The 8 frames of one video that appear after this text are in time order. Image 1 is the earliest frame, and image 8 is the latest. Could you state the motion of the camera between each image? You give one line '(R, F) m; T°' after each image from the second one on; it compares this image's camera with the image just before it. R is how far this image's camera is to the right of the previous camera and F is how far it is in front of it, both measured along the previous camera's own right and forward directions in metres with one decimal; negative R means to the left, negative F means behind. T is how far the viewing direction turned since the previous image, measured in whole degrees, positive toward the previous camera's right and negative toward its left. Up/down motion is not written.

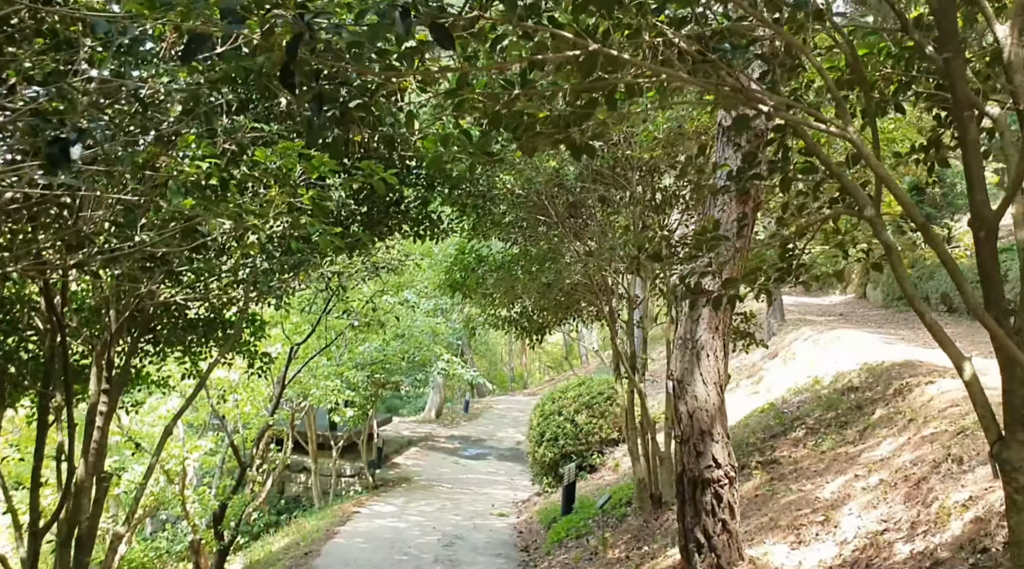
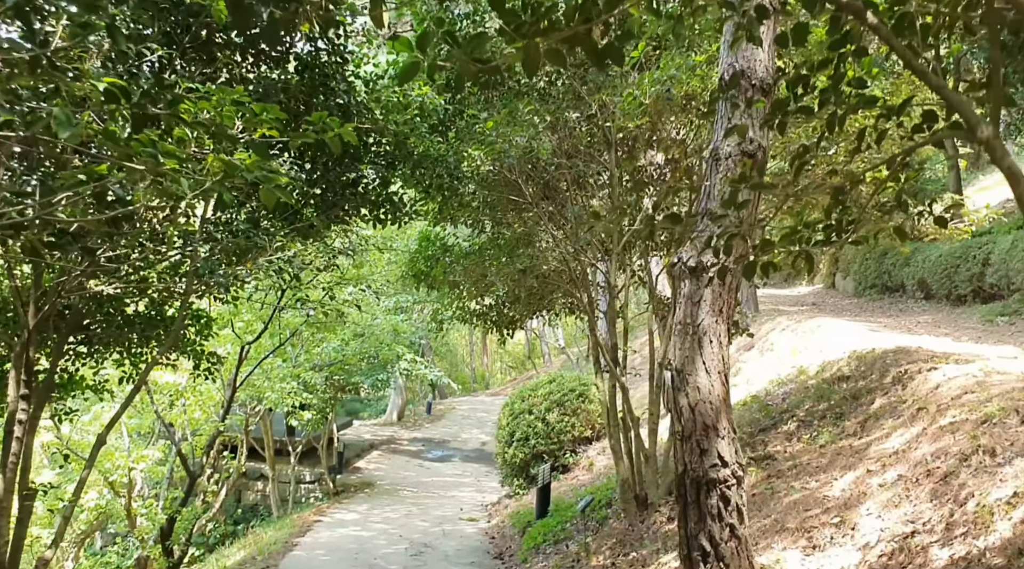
(-0.1, +0.6) m; +3°
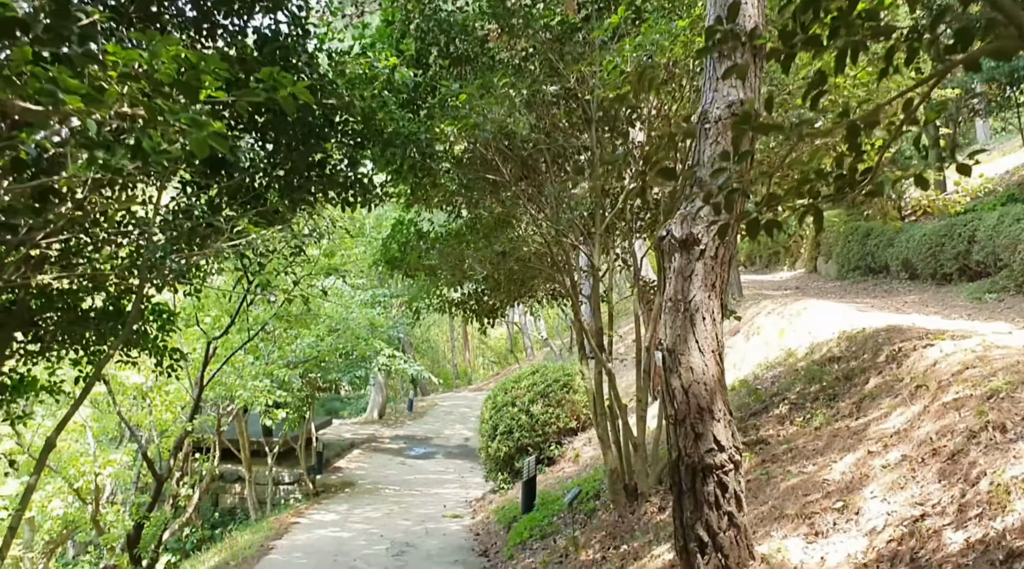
(0.0, +0.3) m; +1°
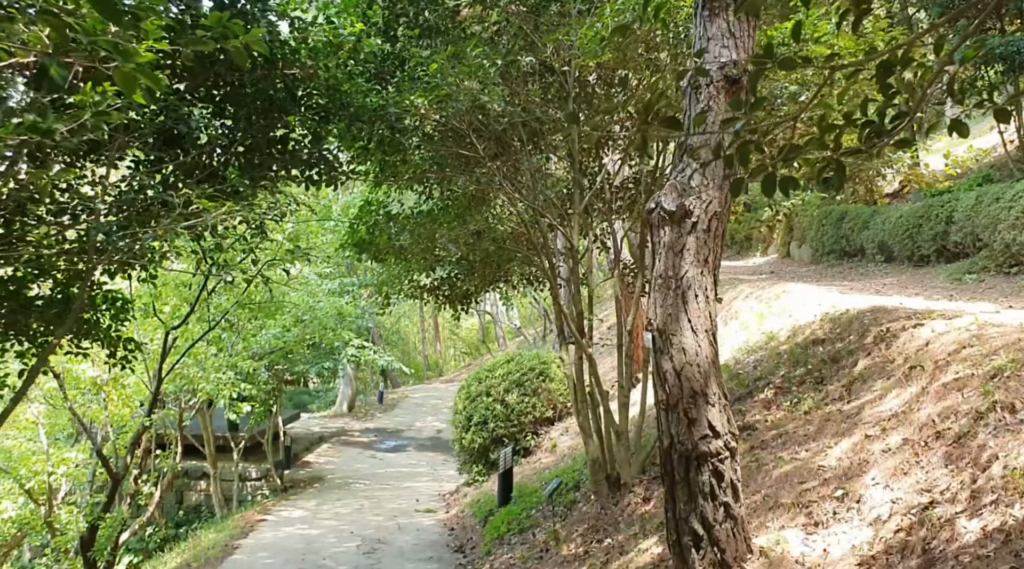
(0.0, +0.3) m; +2°
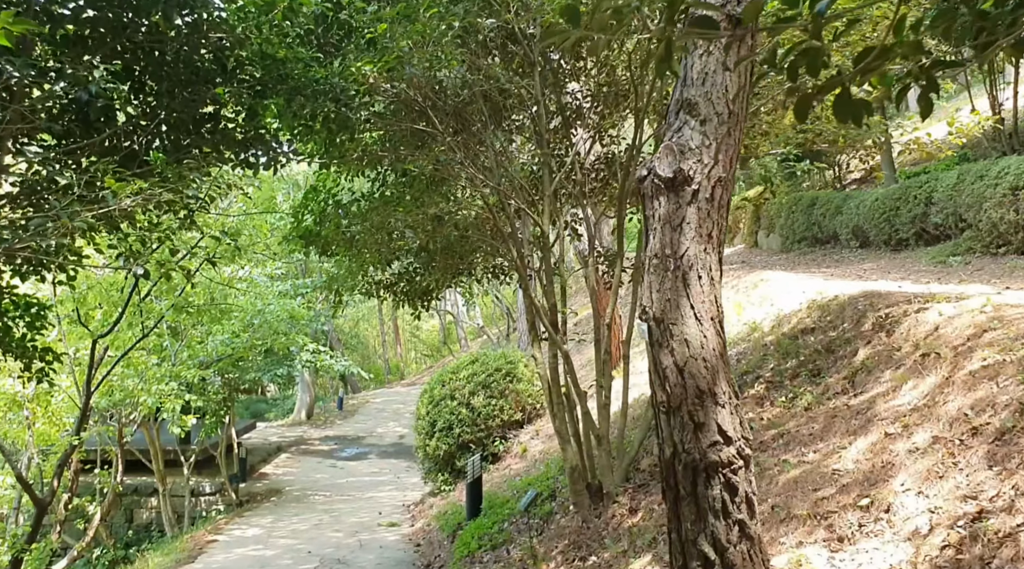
(0.0, +0.6) m; +3°
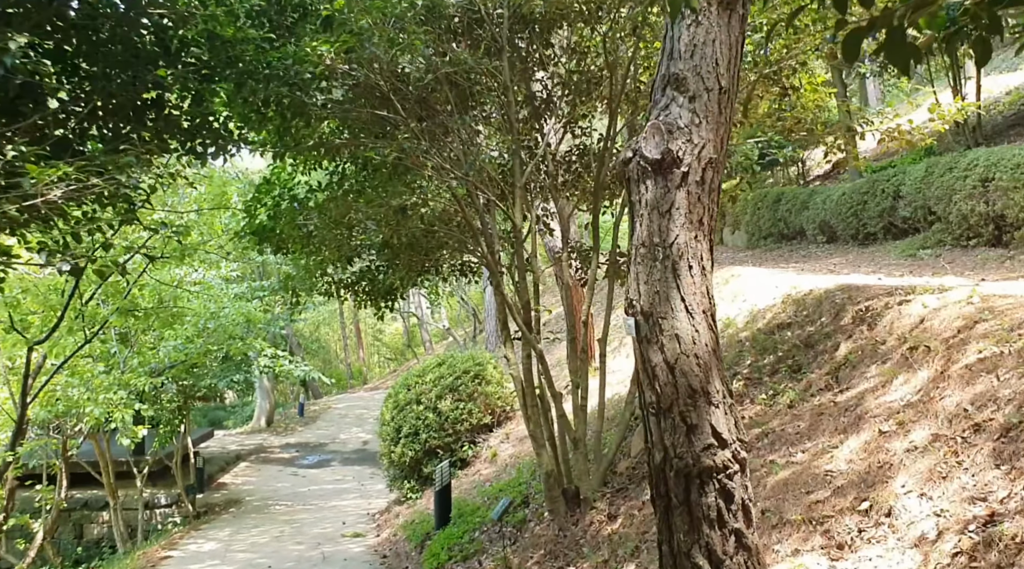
(0.0, +0.3) m; +3°
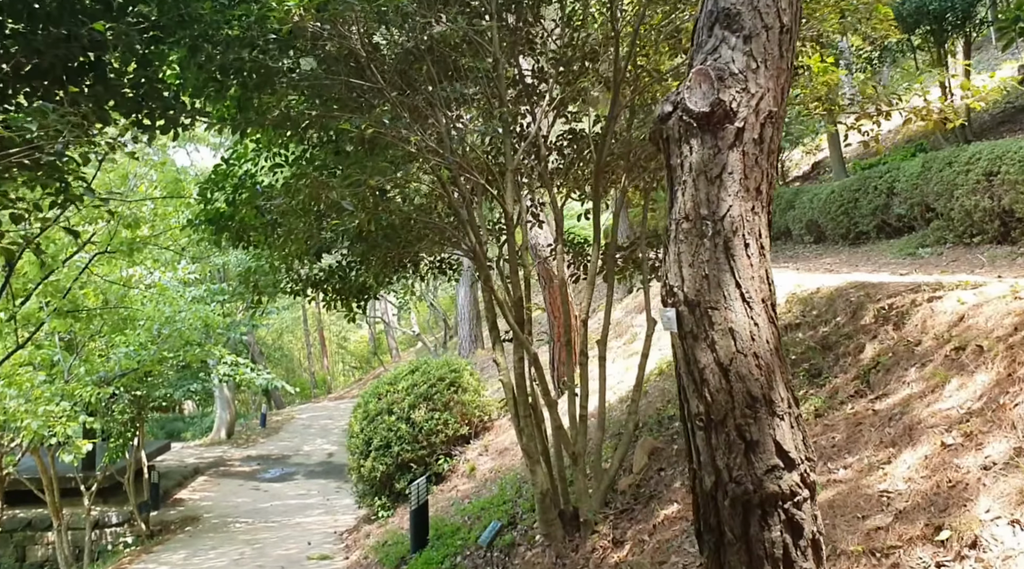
(-0.1, +0.6) m; +2°
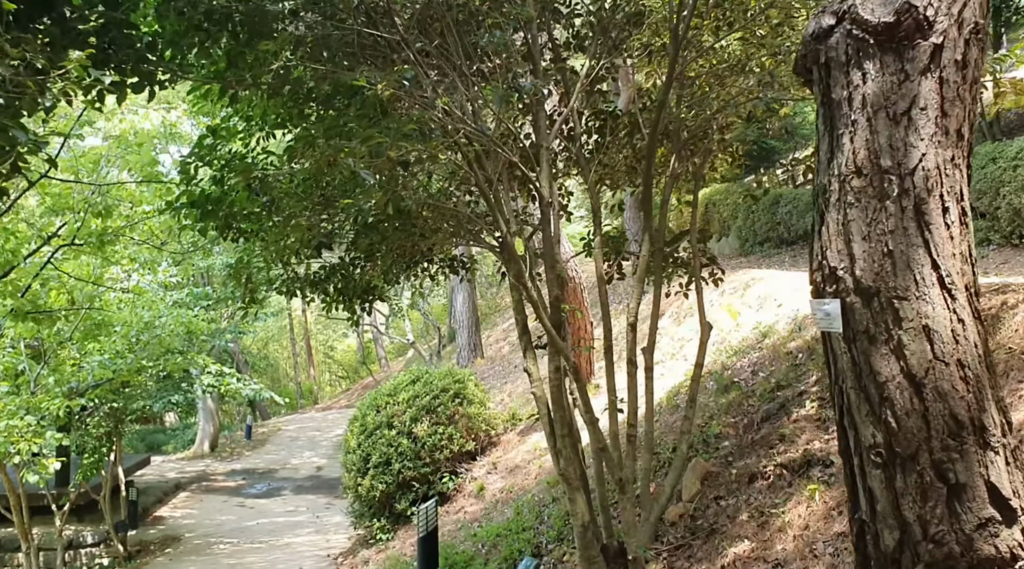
(-0.2, +0.7) m; +1°
